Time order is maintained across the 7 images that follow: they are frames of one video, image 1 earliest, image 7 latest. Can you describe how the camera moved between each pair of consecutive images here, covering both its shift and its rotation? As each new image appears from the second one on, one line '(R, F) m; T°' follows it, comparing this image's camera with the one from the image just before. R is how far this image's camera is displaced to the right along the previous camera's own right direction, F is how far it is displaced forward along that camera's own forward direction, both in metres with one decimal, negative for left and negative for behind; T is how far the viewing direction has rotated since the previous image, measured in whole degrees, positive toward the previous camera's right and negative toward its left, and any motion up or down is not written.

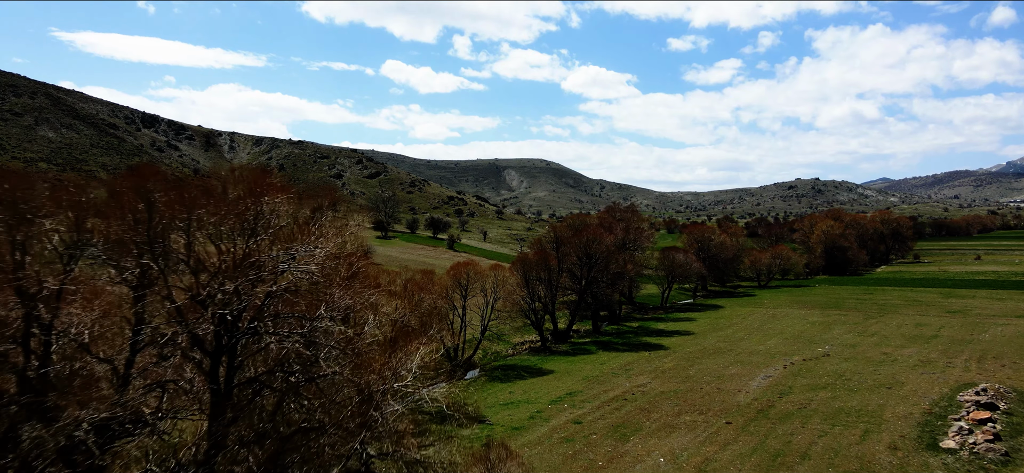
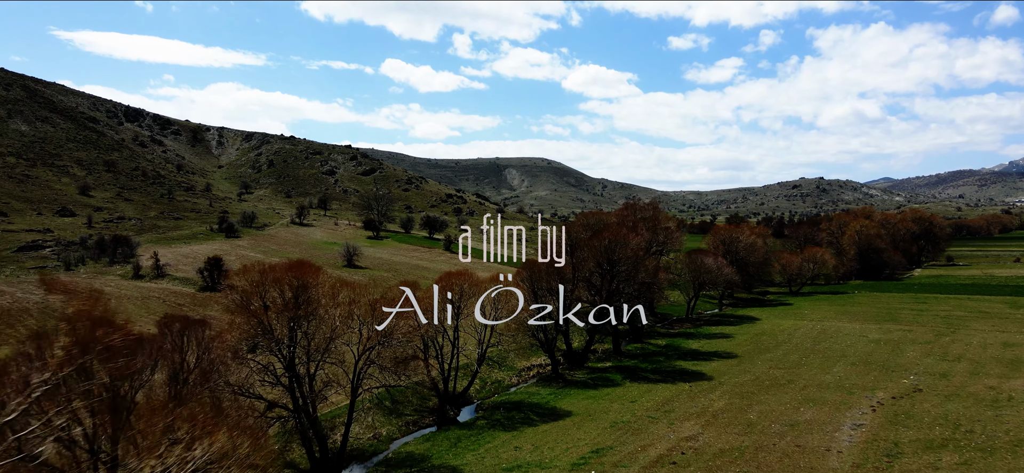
(-0.4, +8.7) m; 0°
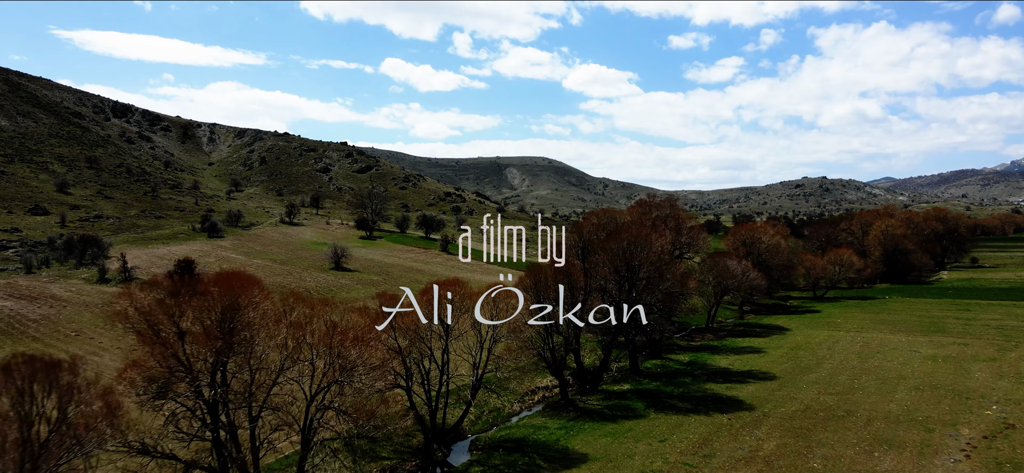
(-0.1, +5.8) m; 0°
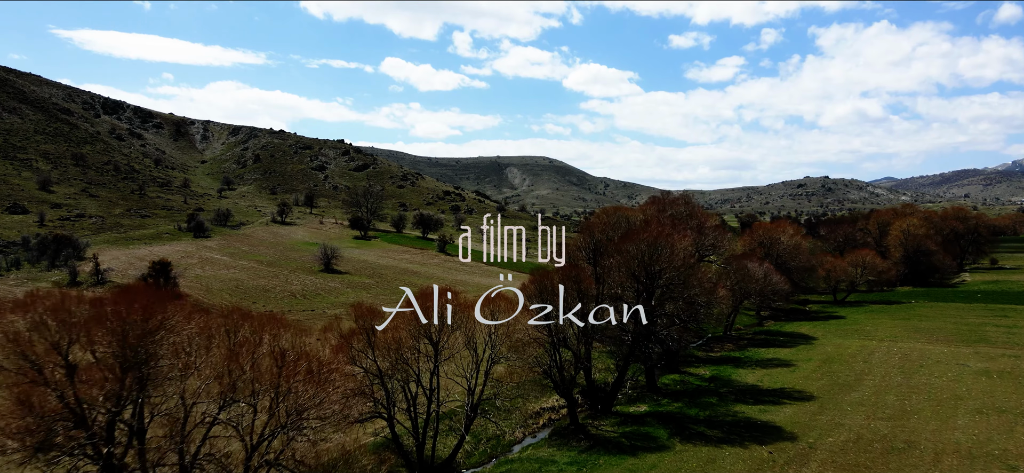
(-0.1, +4.2) m; 0°
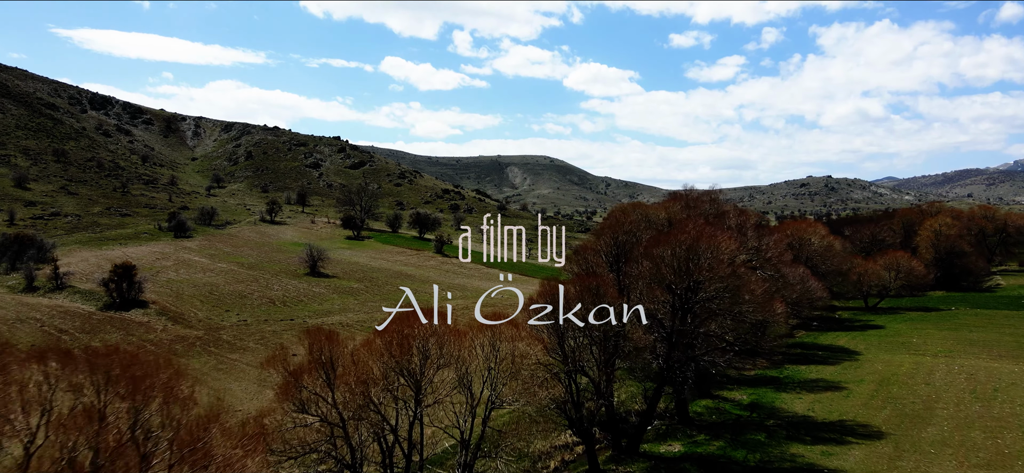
(-0.3, +5.4) m; 0°
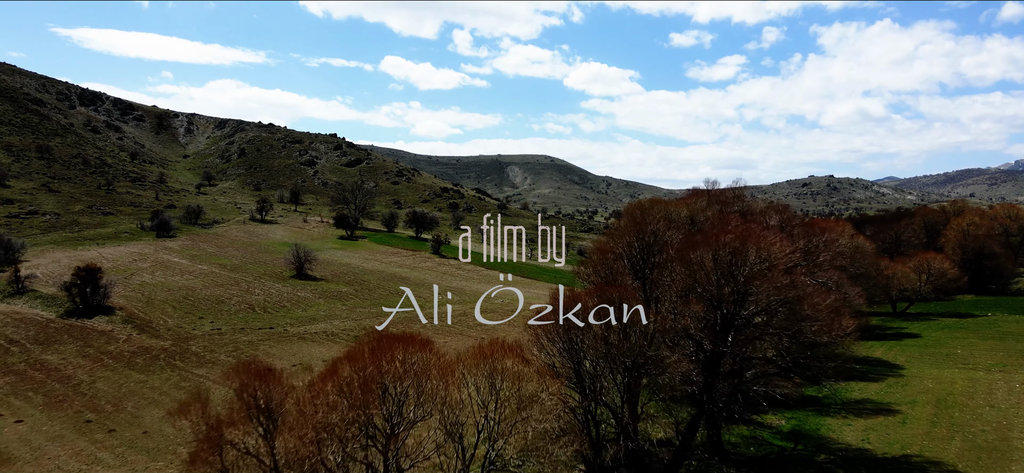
(-0.2, +4.3) m; 0°
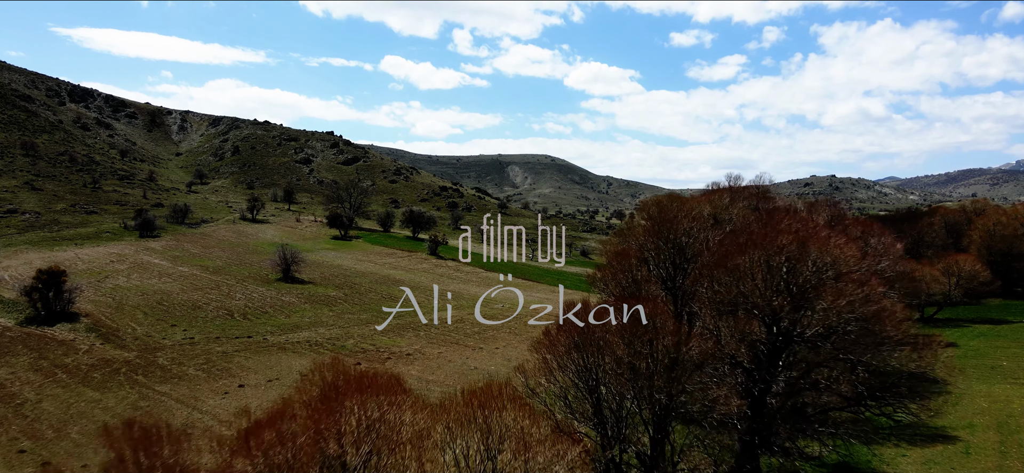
(-0.1, +3.6) m; 0°
